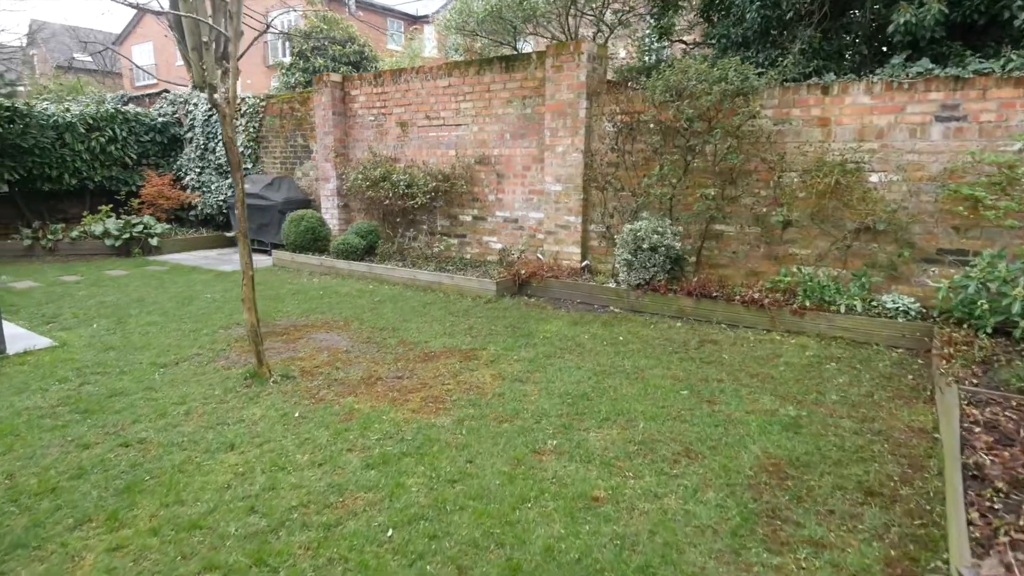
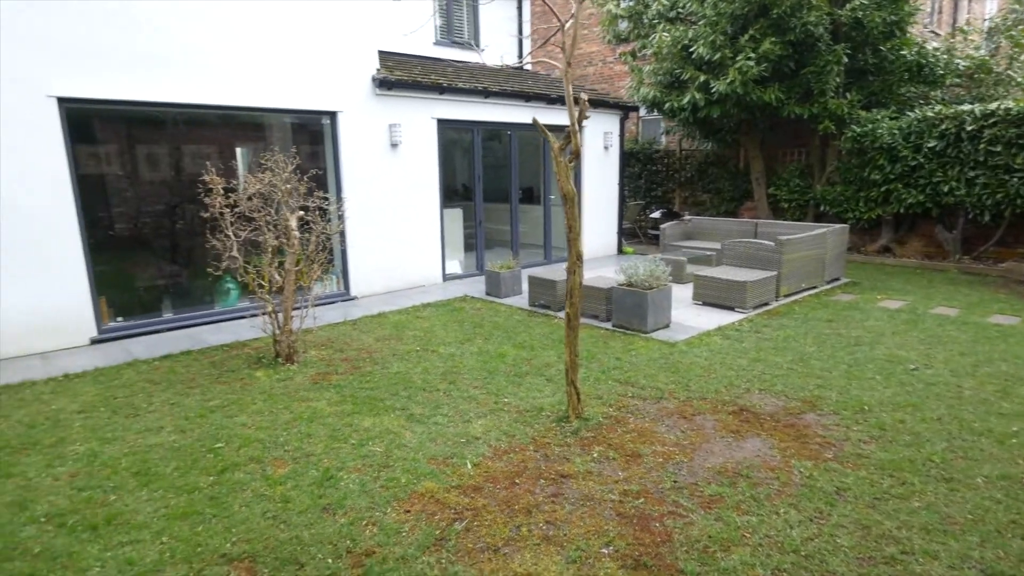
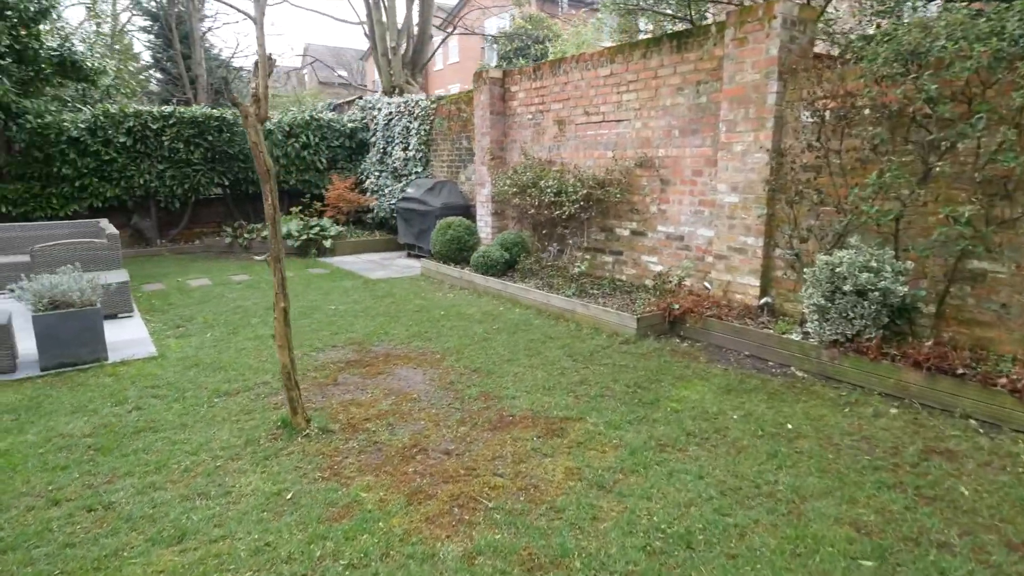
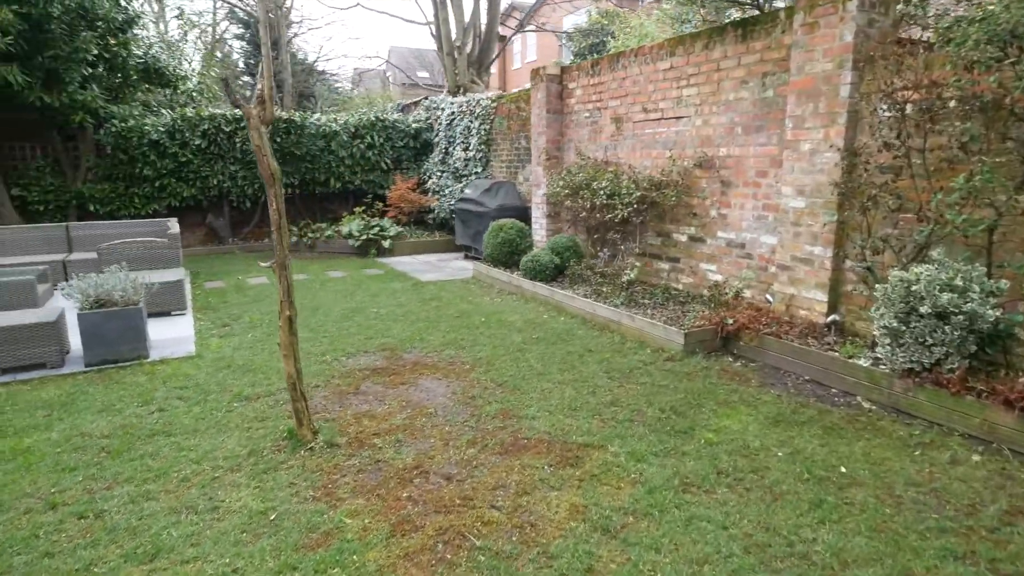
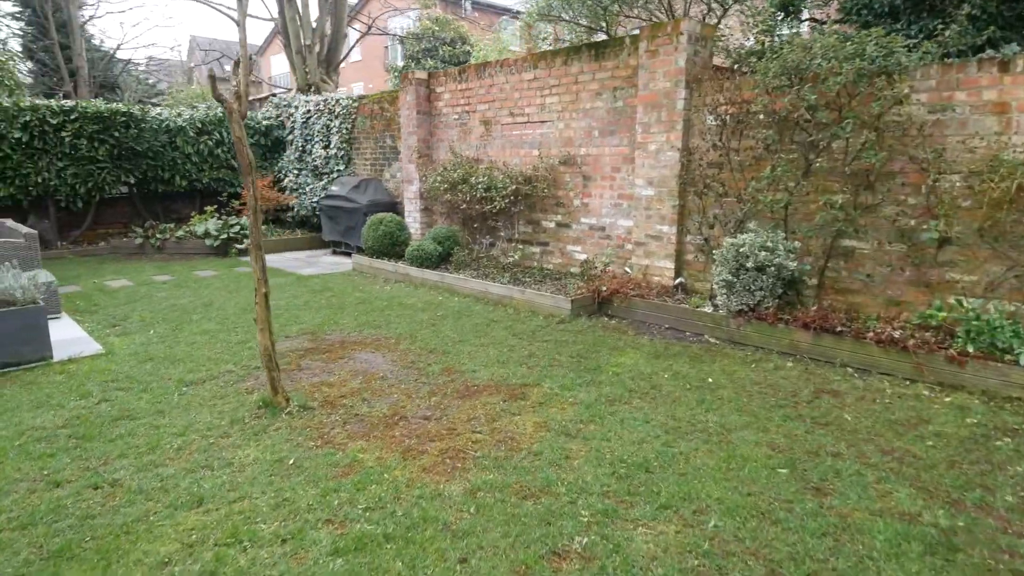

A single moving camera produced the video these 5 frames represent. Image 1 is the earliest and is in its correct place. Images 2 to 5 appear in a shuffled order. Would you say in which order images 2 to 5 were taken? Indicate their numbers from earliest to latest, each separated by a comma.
5, 3, 4, 2
